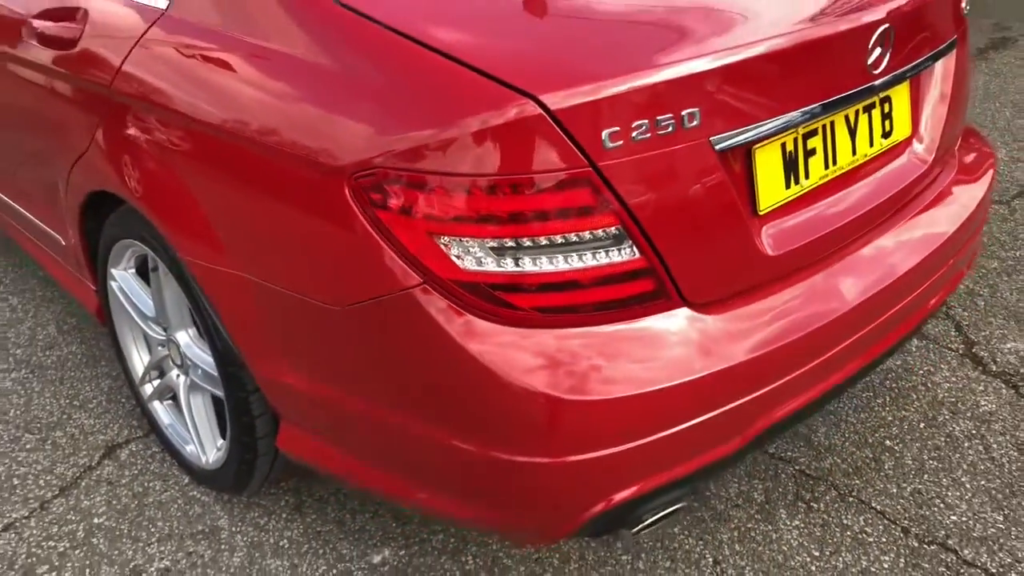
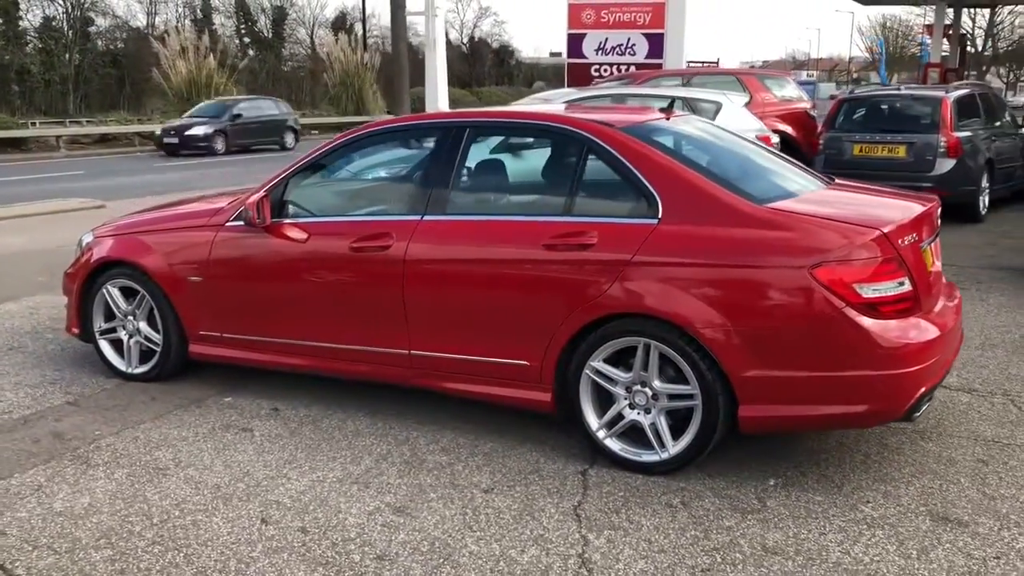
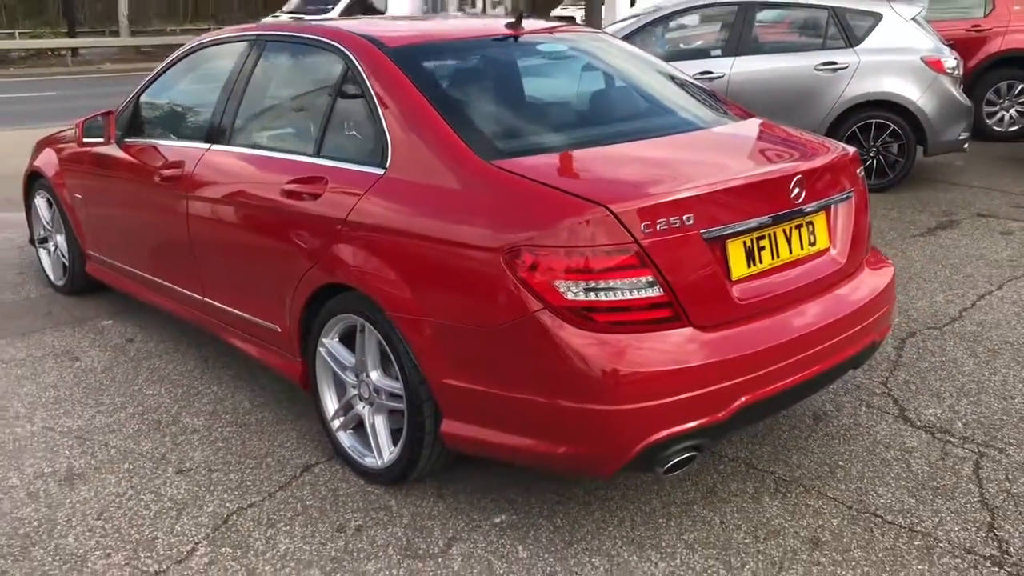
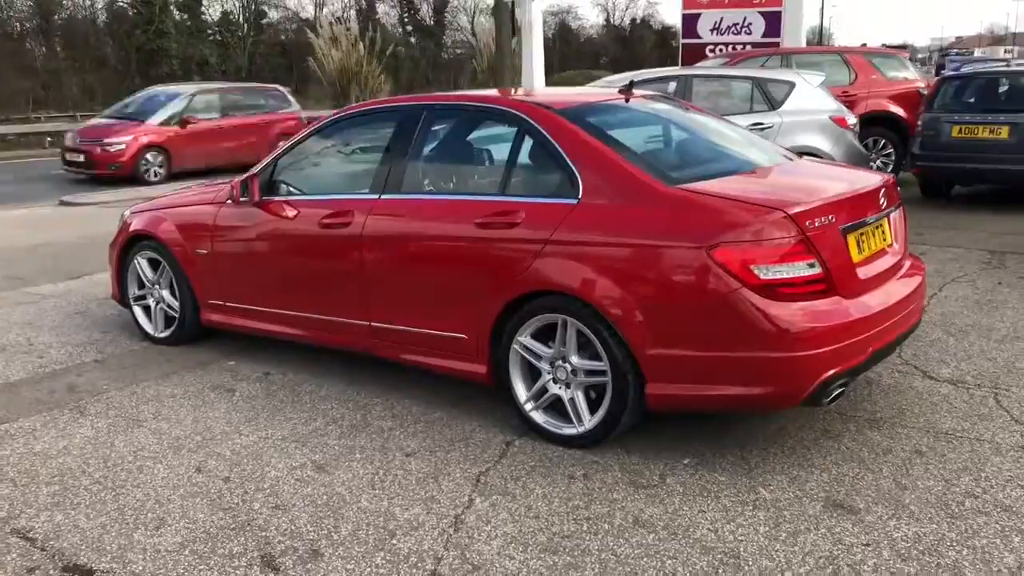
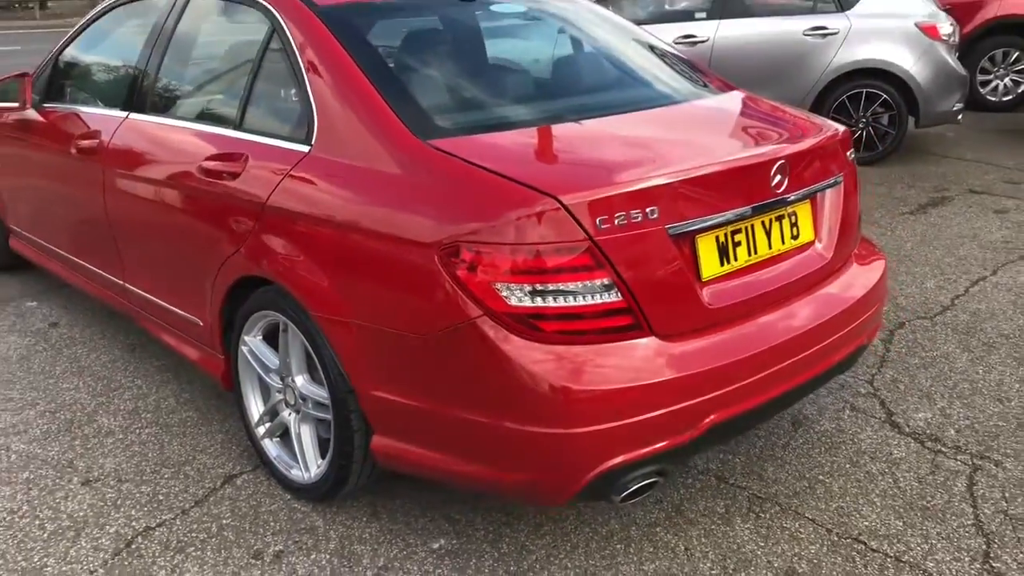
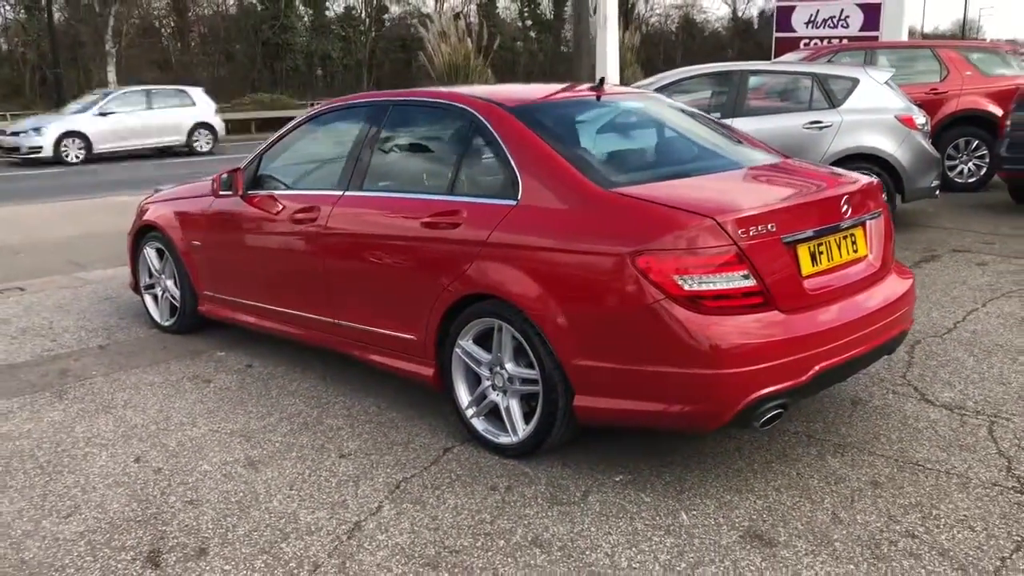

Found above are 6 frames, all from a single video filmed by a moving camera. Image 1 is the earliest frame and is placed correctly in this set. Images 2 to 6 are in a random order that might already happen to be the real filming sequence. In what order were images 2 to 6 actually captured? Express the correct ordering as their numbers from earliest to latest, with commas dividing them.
5, 3, 6, 4, 2
